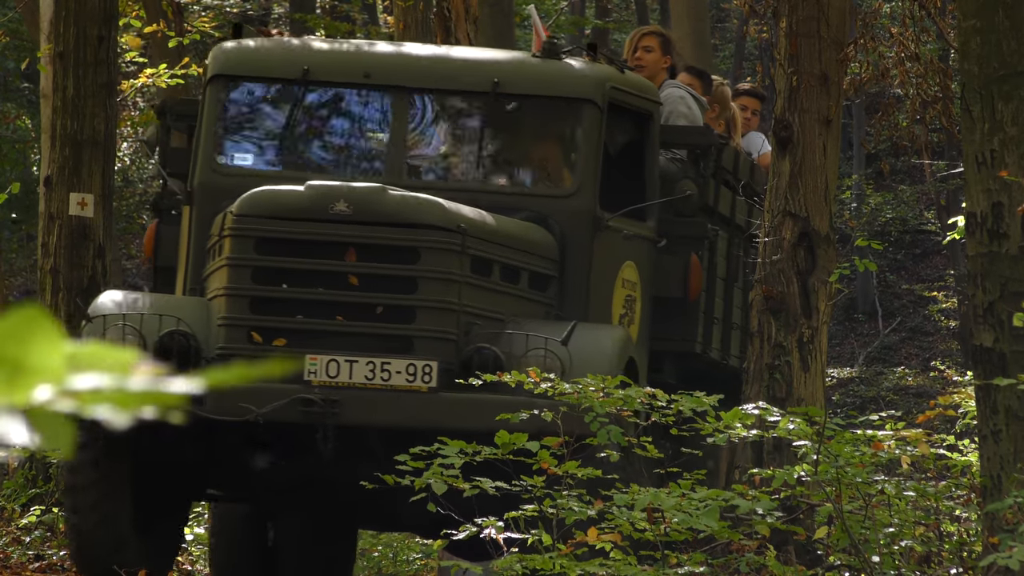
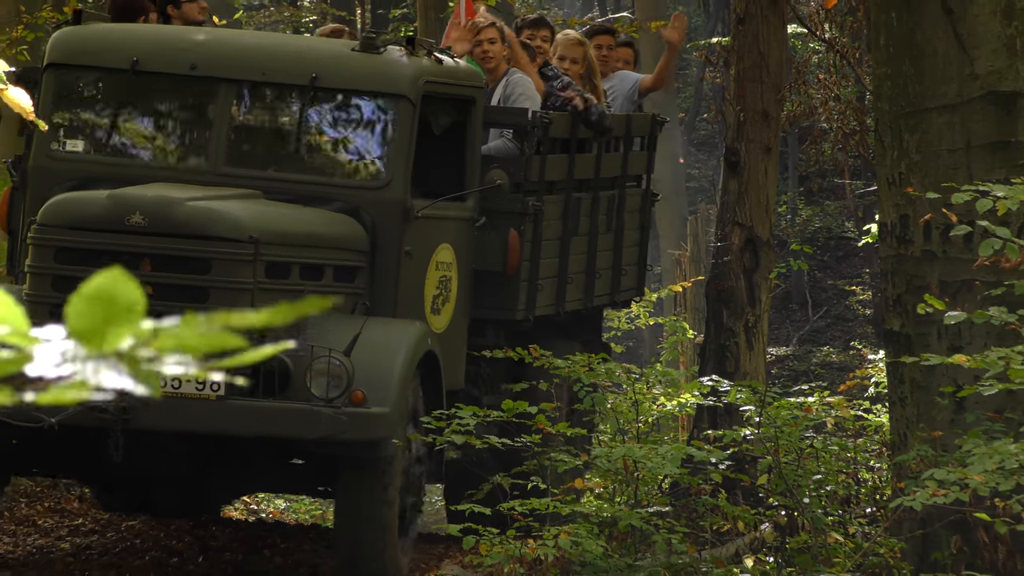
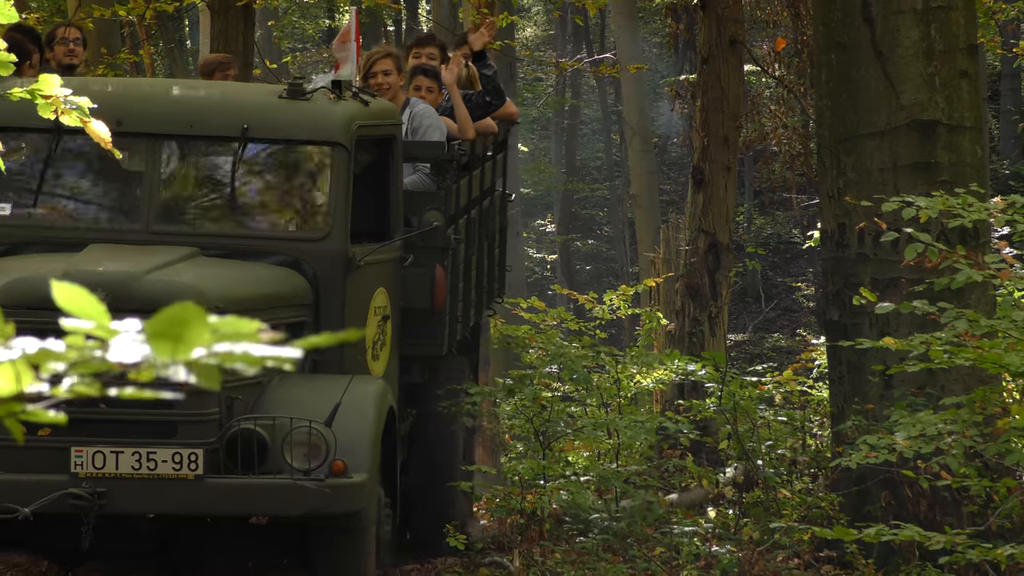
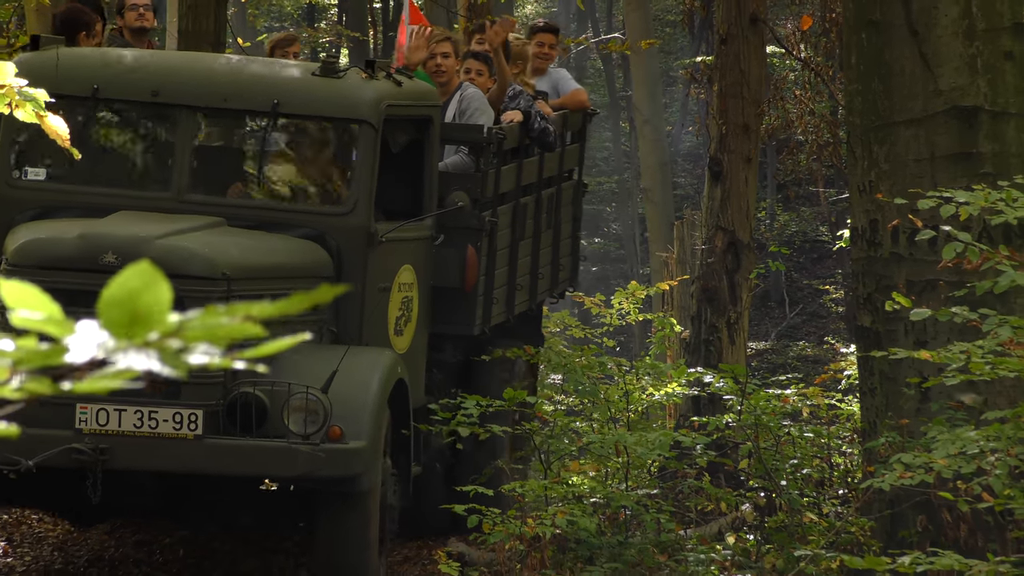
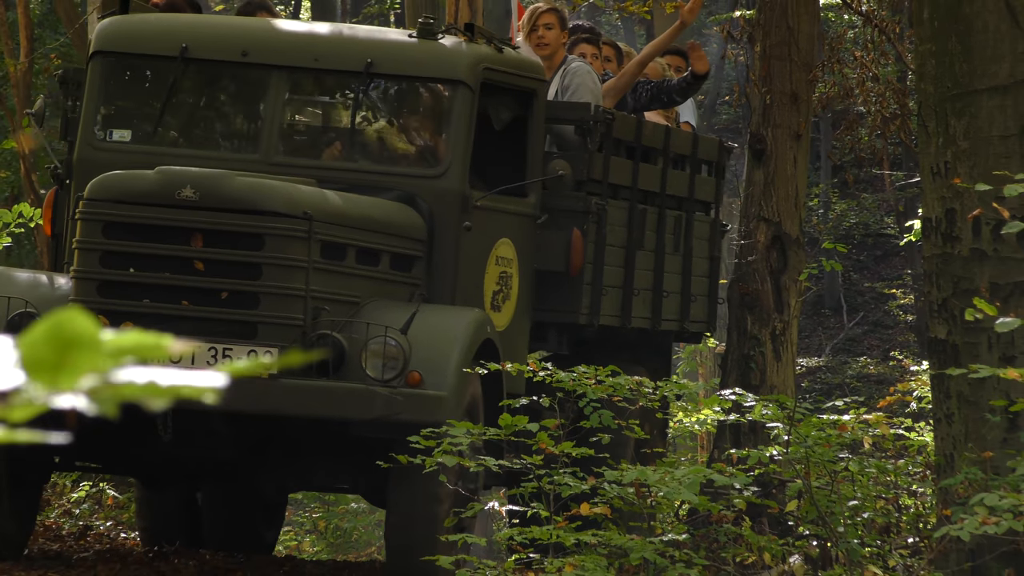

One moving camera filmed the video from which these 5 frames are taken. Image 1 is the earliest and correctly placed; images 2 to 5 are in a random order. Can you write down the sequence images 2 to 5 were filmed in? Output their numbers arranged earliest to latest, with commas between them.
5, 2, 4, 3
